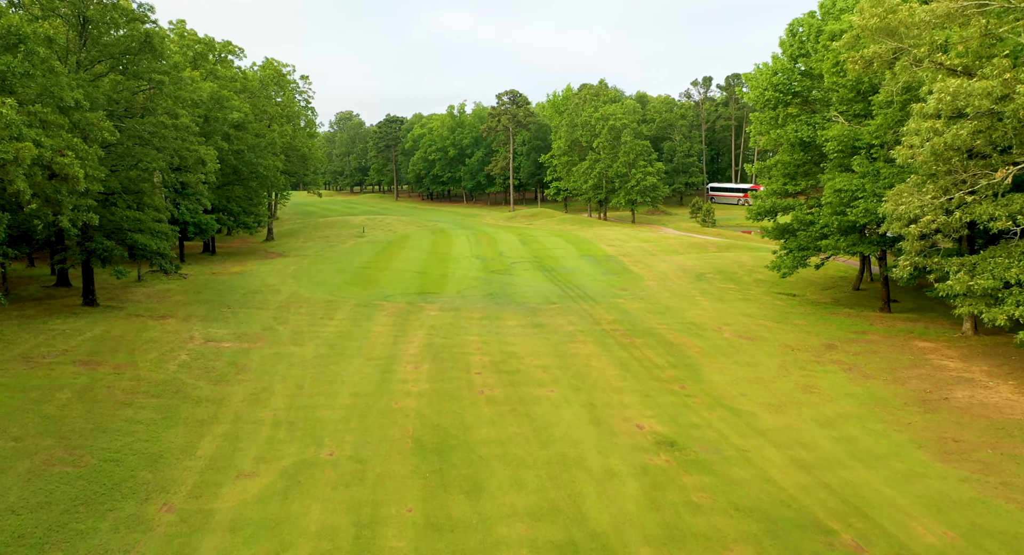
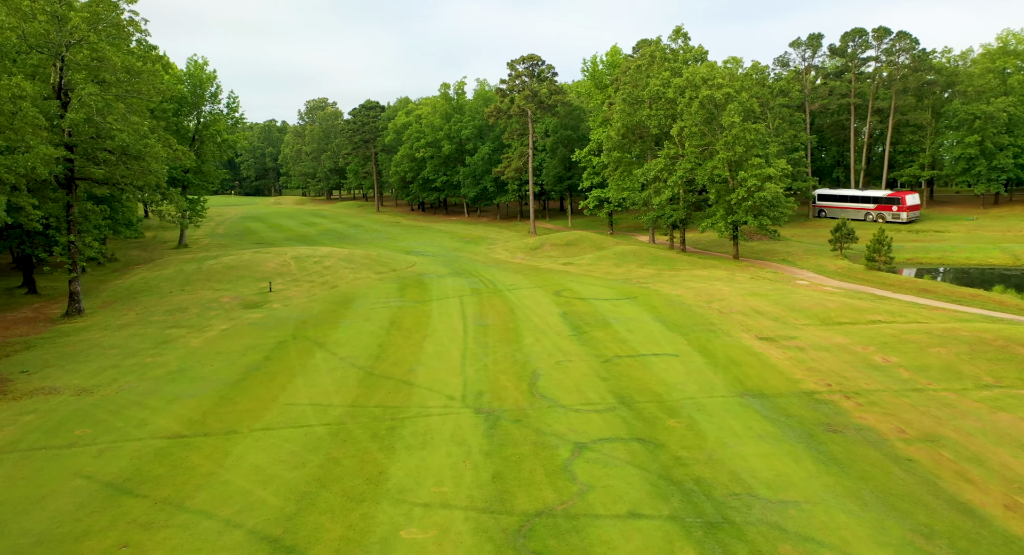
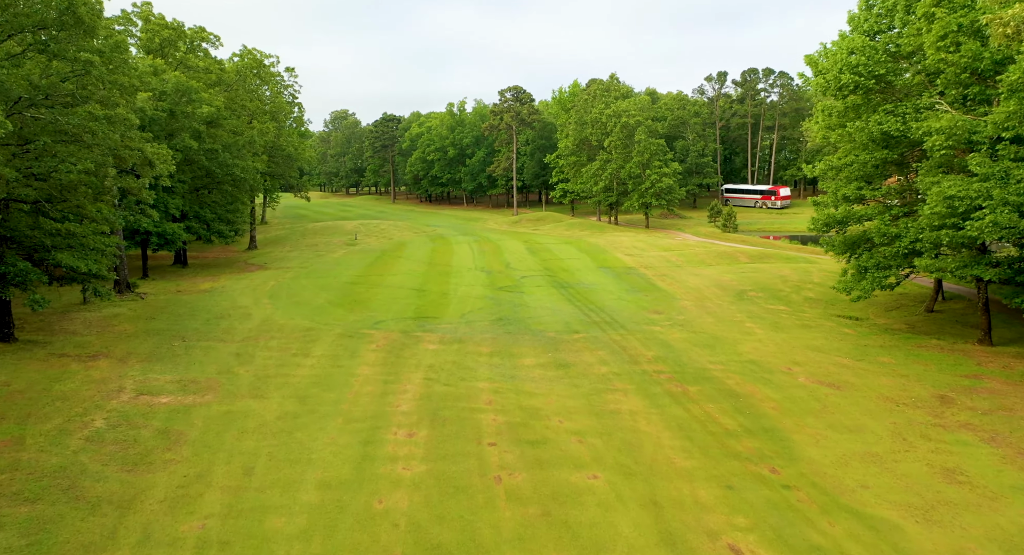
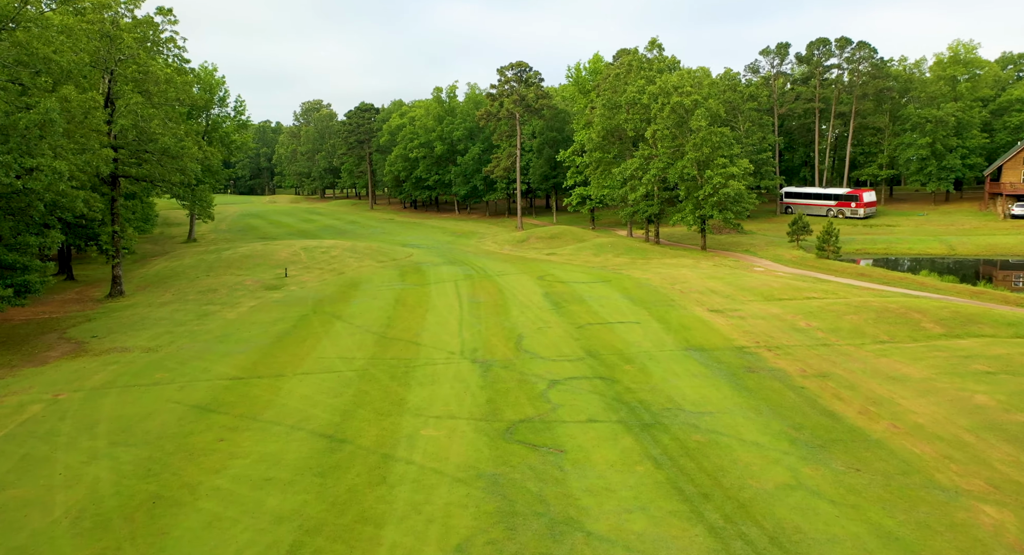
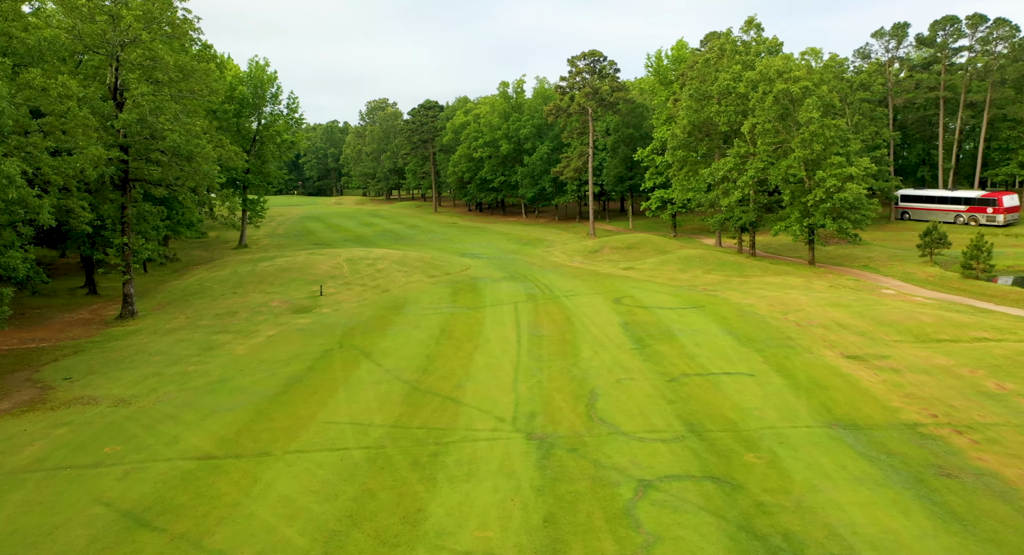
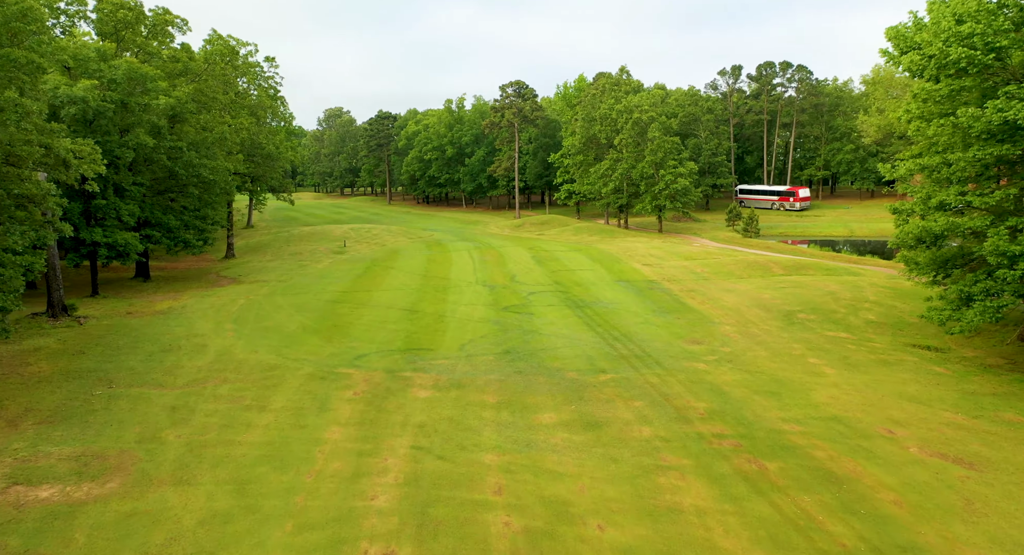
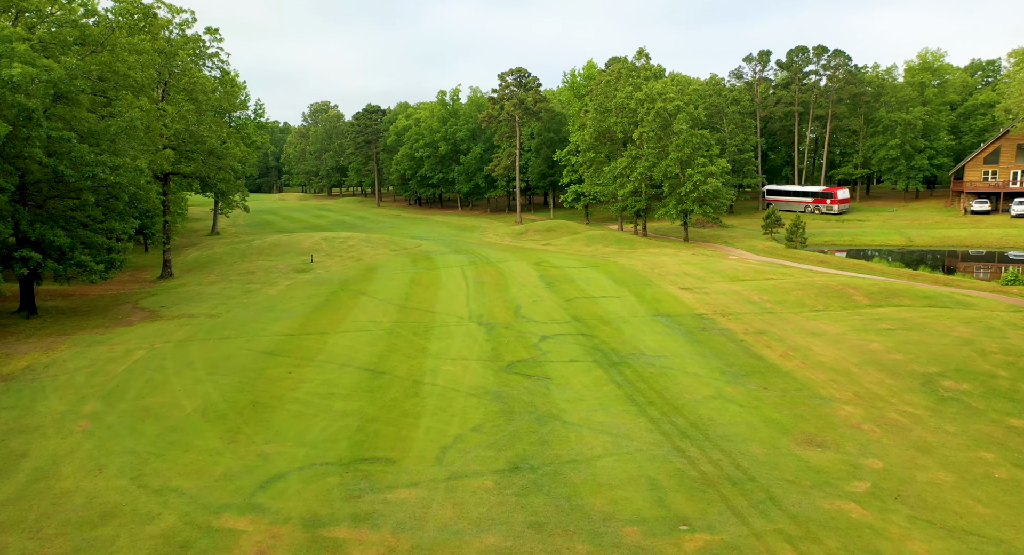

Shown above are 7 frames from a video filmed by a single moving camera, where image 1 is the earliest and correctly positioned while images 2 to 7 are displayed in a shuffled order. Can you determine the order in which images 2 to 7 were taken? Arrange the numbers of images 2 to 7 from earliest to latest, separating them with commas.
3, 6, 7, 4, 2, 5
